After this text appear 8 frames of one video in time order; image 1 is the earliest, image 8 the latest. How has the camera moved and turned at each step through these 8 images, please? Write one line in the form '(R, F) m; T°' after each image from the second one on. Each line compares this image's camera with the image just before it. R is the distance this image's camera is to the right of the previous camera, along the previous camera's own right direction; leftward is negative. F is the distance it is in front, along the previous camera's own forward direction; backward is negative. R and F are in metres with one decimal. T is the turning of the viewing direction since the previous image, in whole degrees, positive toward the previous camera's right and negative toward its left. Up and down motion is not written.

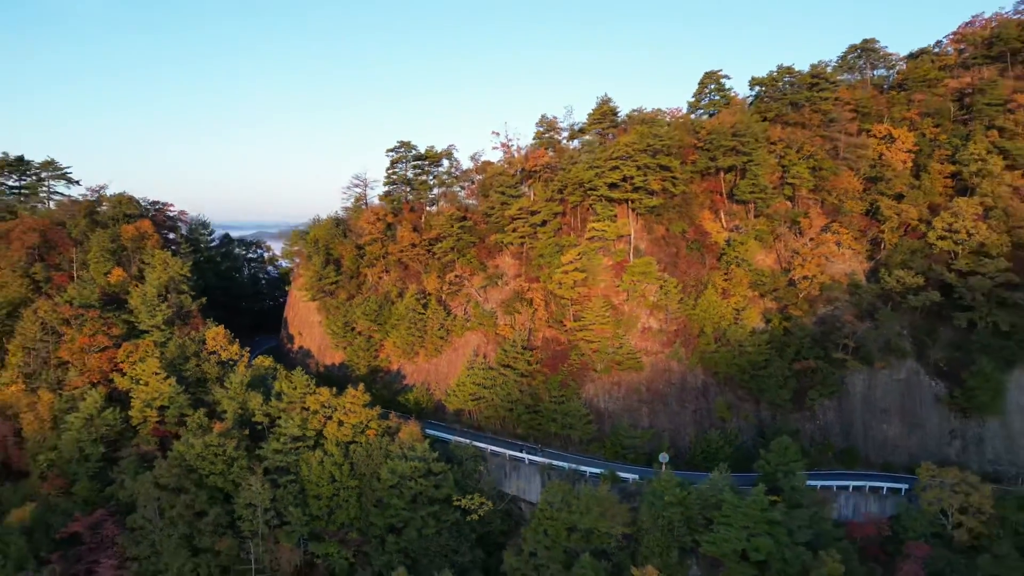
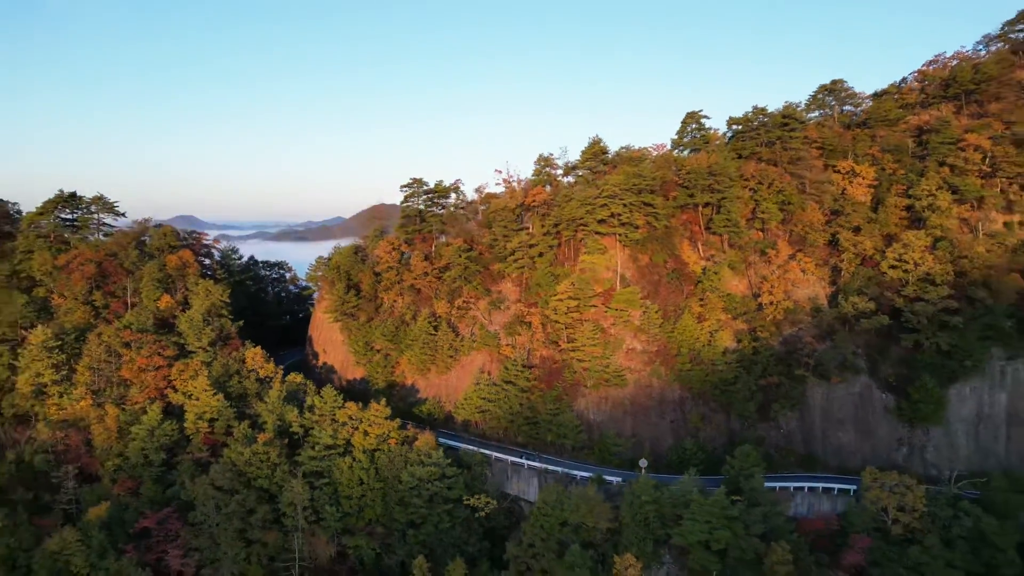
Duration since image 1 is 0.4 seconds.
(-0.1, -2.0) m; 0°
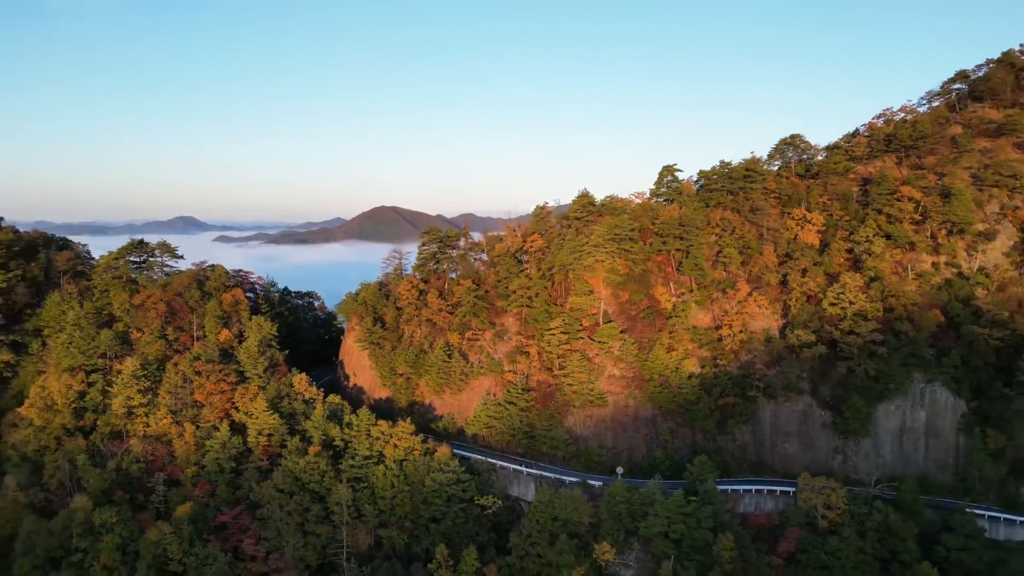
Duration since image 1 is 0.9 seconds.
(-0.1, -3.4) m; 0°
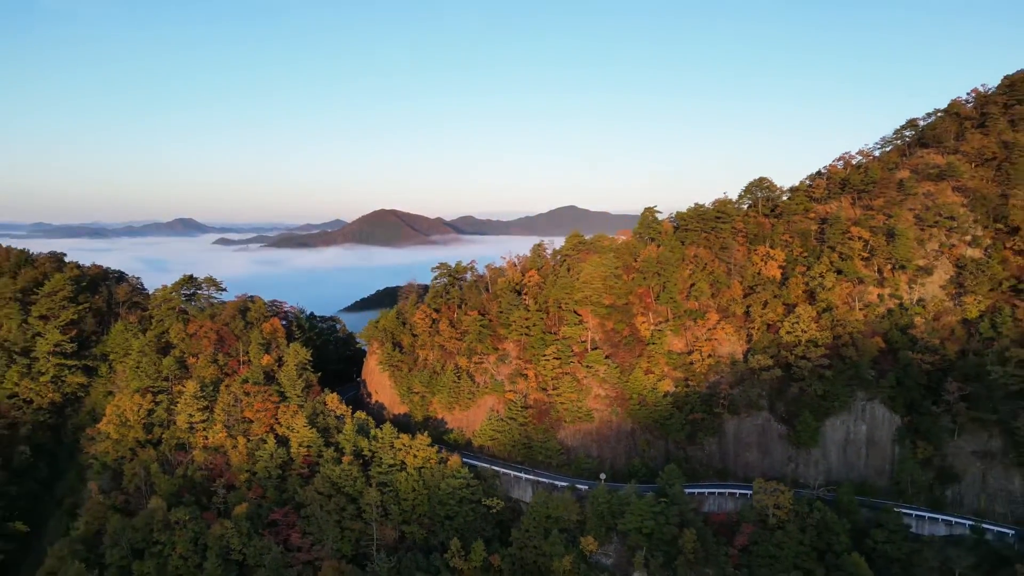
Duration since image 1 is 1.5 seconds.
(-0.1, -3.4) m; 0°
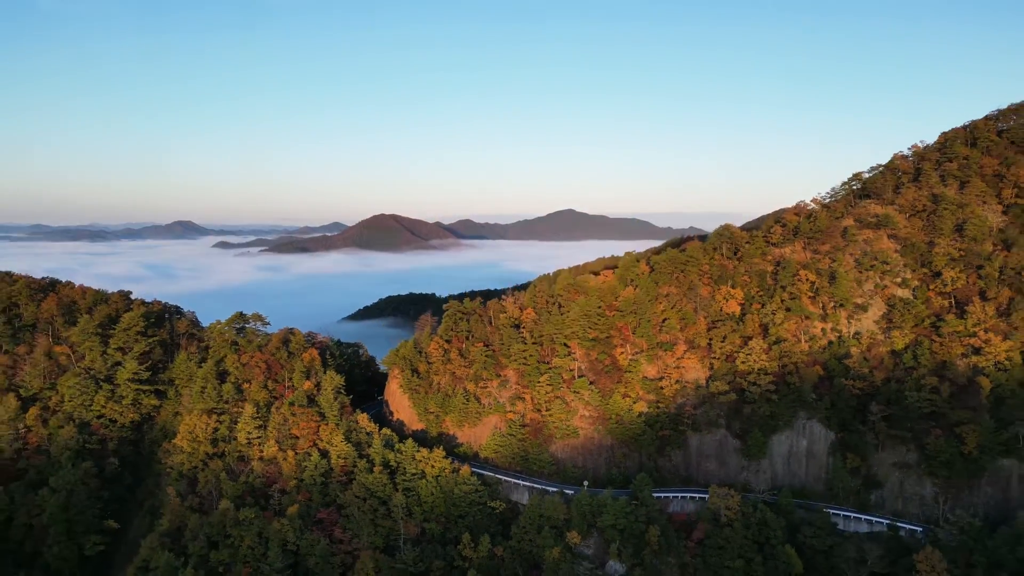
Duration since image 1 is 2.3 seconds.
(-0.1, -4.8) m; 0°
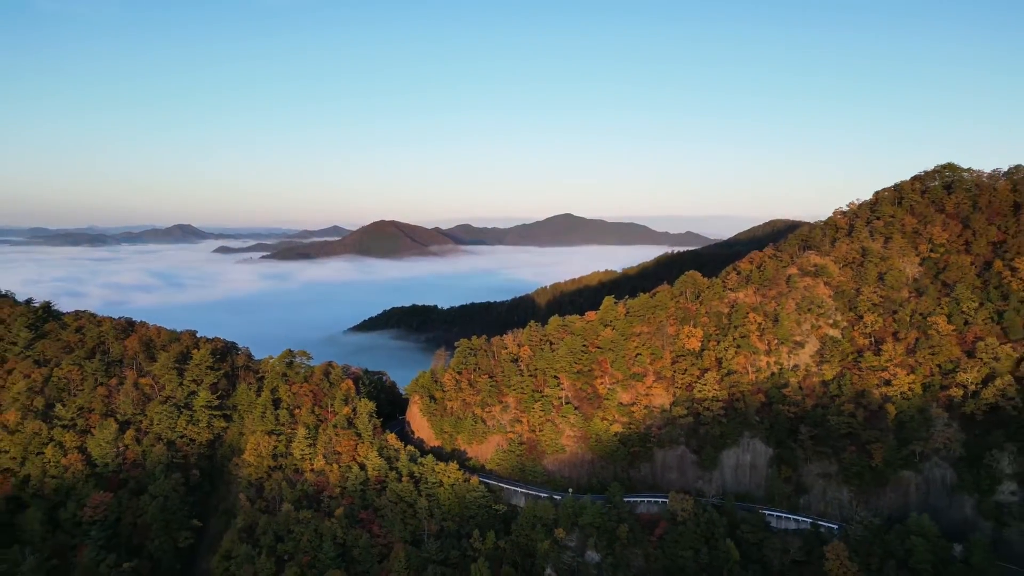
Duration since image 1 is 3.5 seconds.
(-0.1, -6.7) m; 0°
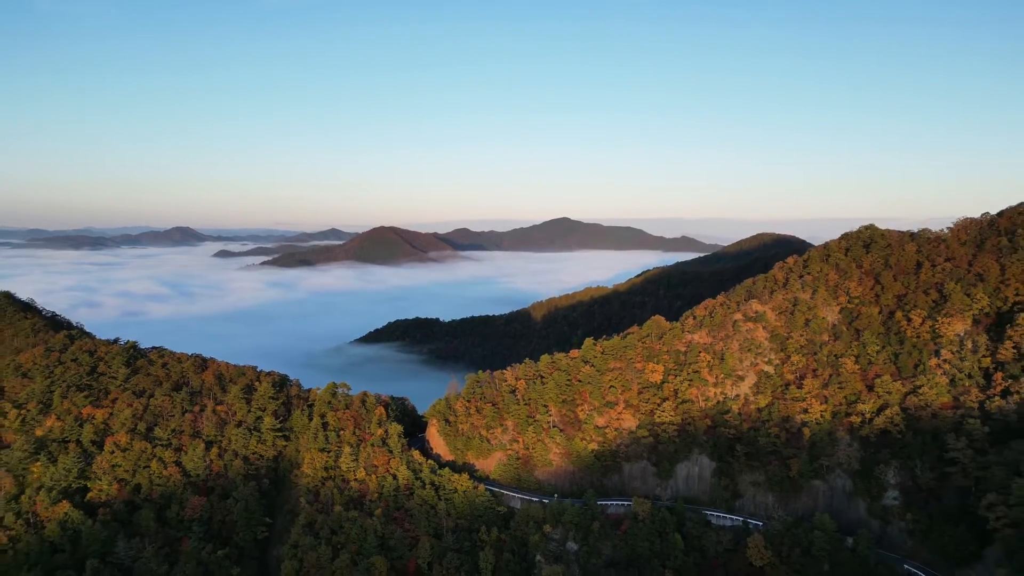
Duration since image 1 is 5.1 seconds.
(-0.2, -9.5) m; 0°
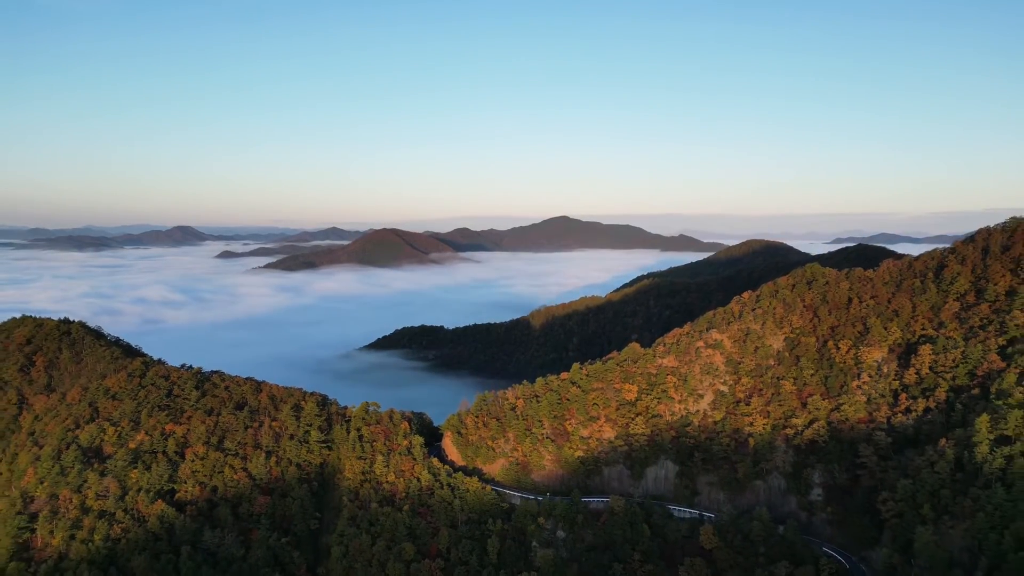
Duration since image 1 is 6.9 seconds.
(-0.1, -10.1) m; 0°
